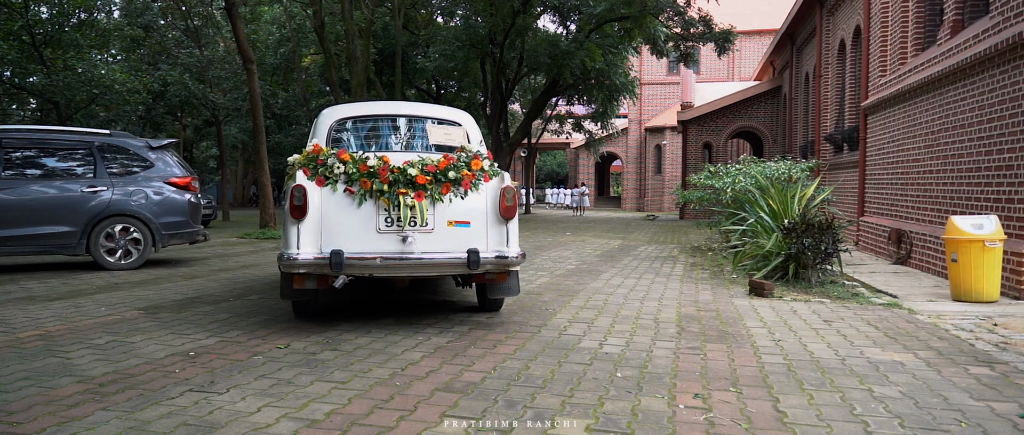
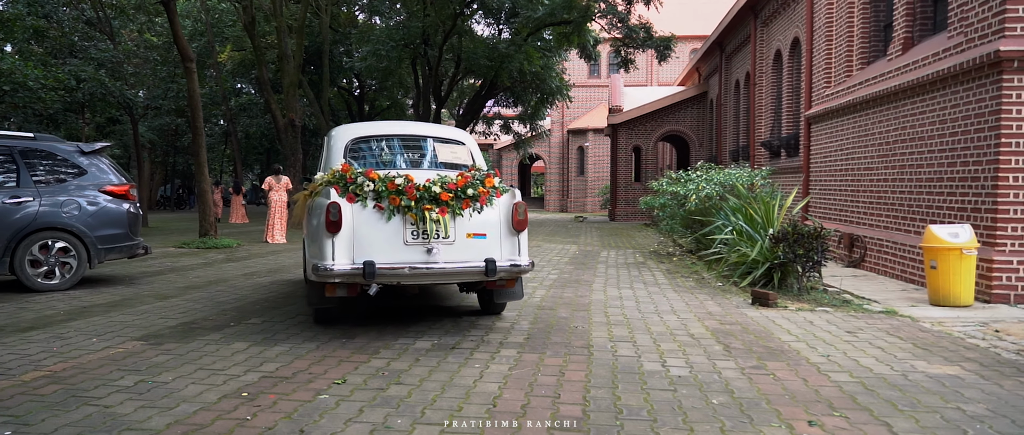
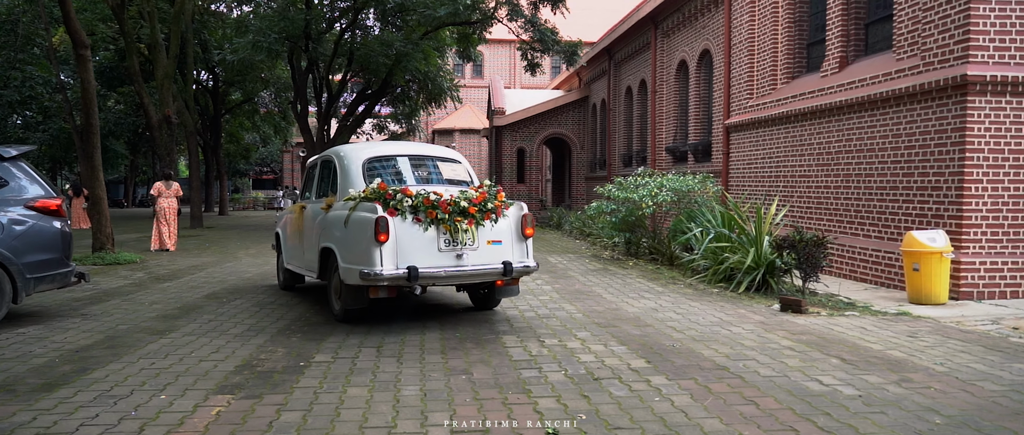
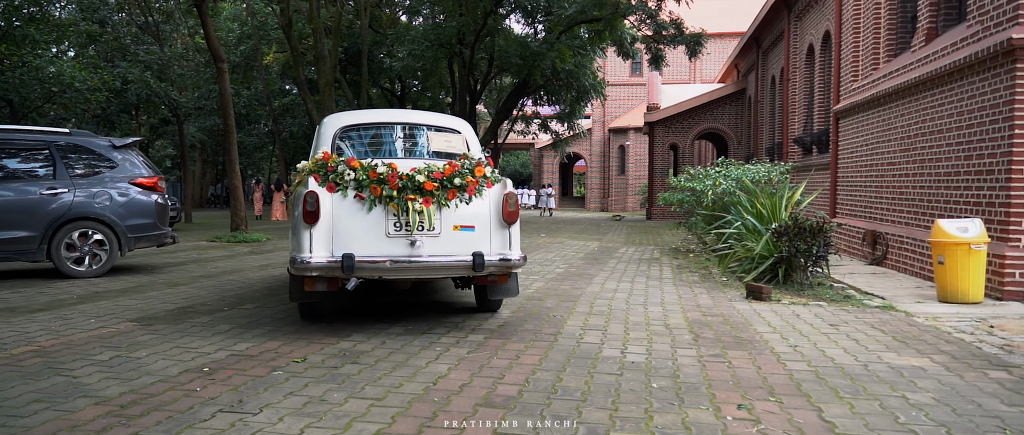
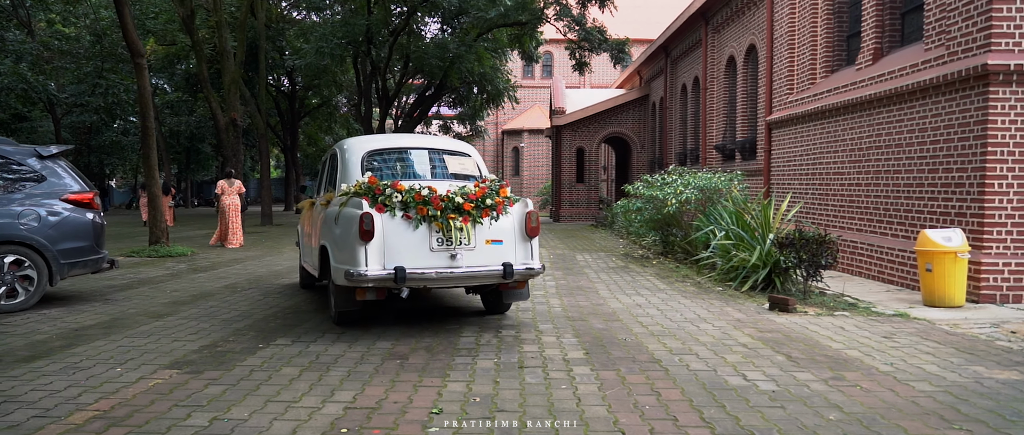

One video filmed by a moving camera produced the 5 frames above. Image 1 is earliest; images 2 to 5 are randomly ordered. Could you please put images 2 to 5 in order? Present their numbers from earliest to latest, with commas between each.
4, 2, 5, 3
